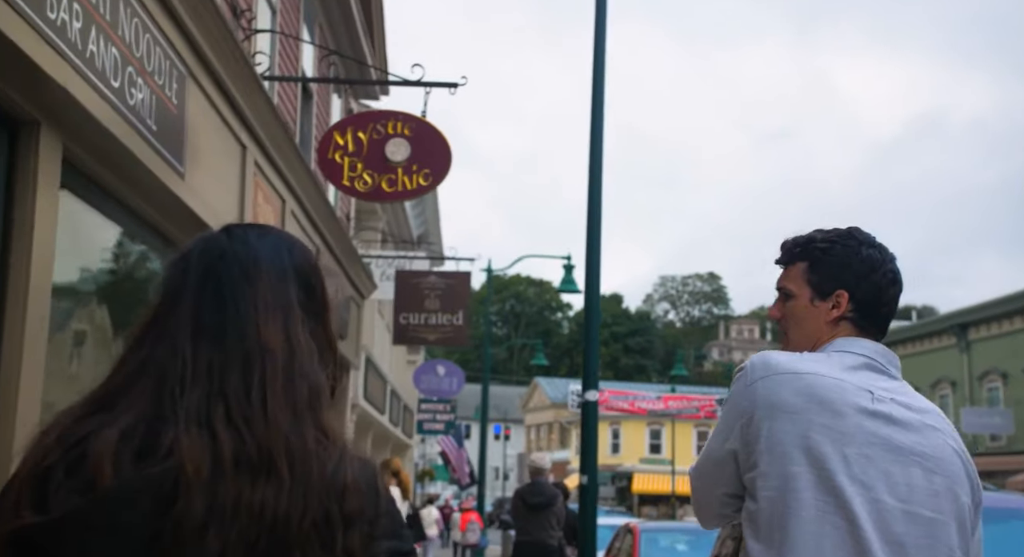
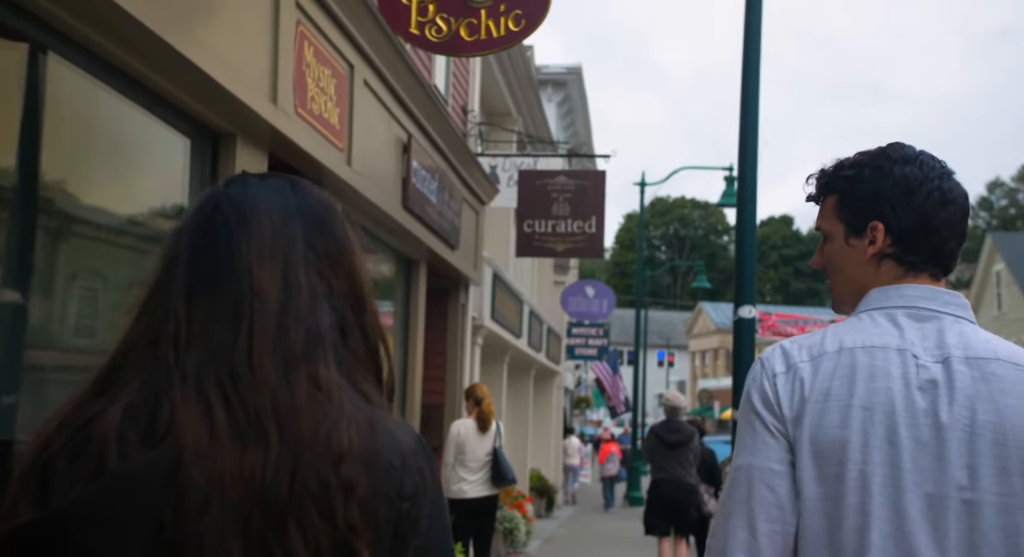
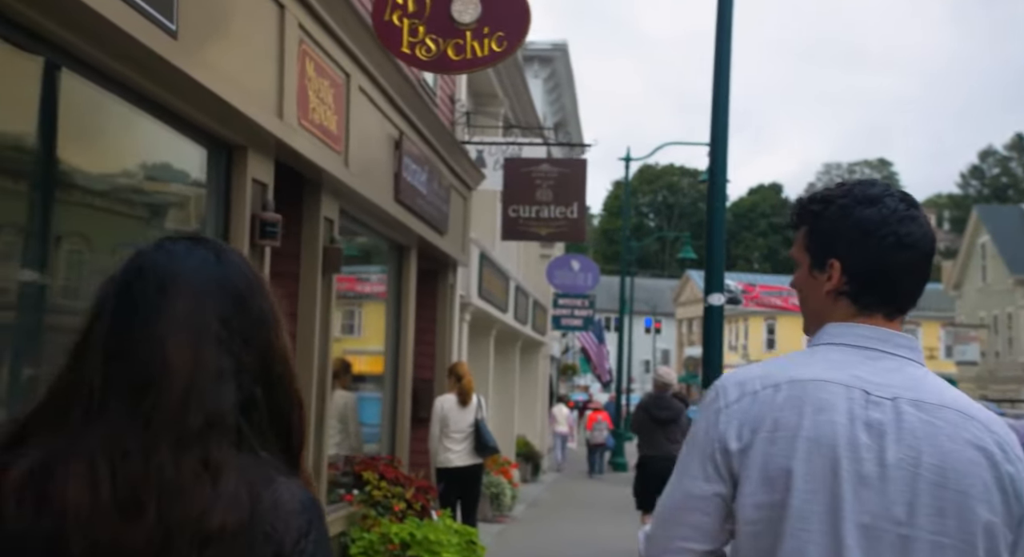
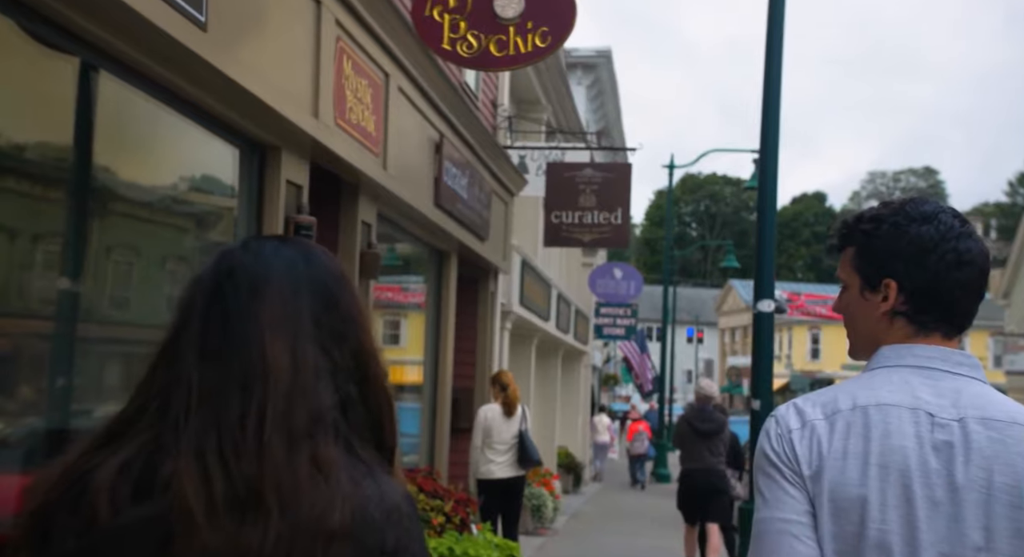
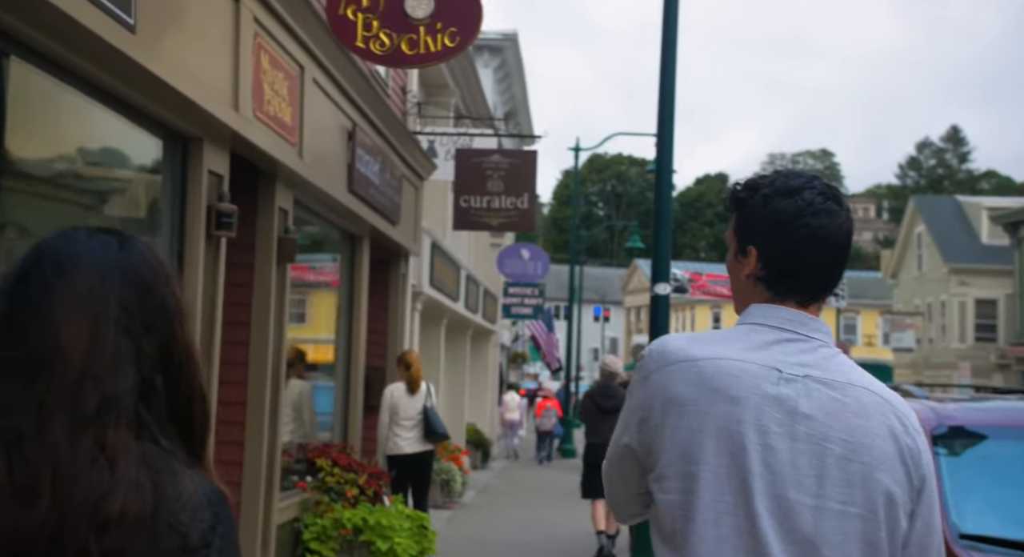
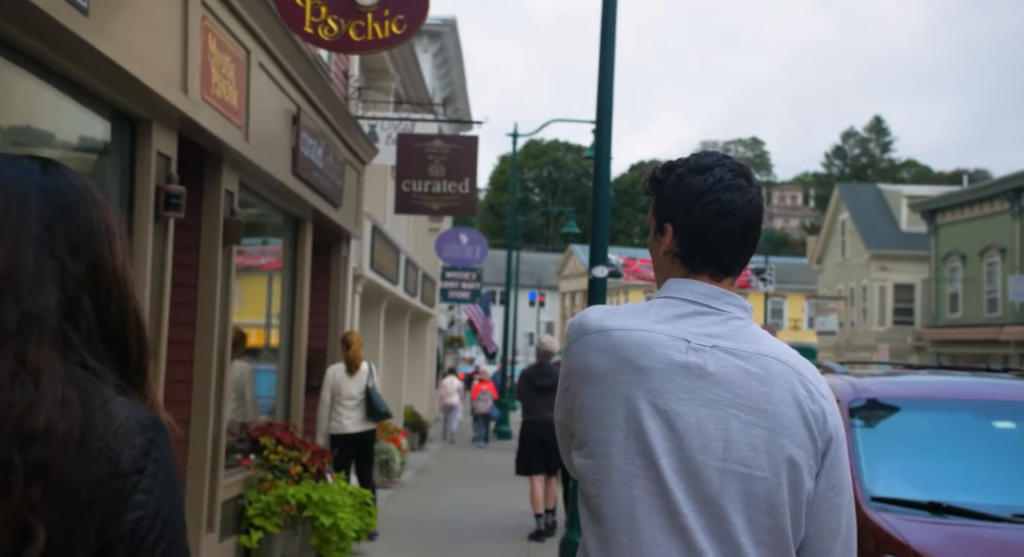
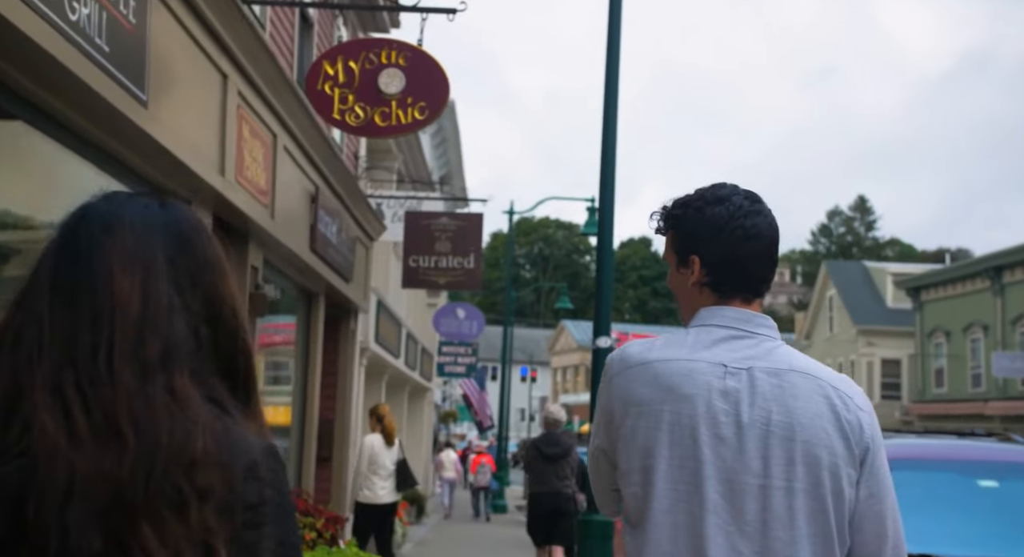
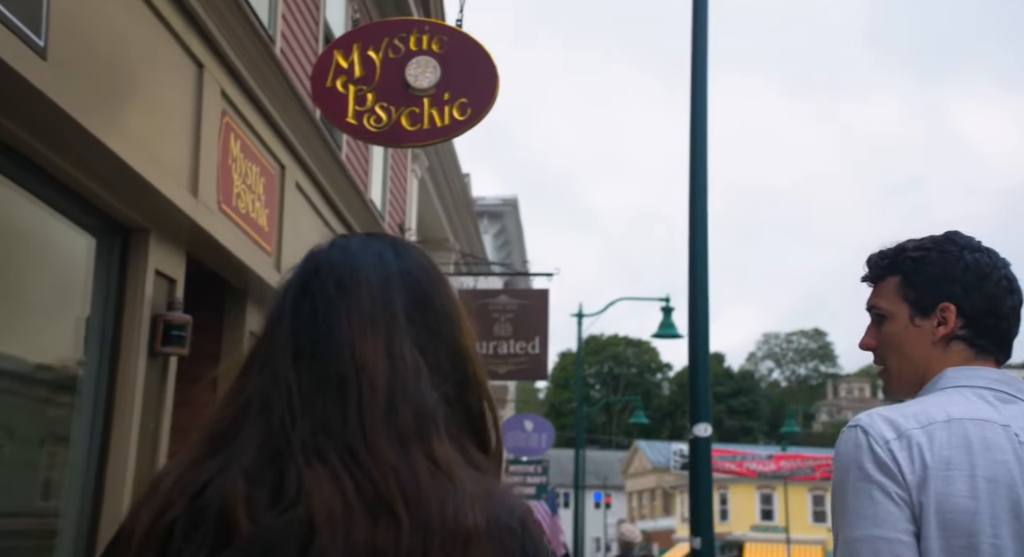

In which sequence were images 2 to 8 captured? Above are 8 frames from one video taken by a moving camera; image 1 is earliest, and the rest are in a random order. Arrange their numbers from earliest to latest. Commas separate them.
7, 6, 5, 3, 4, 2, 8
